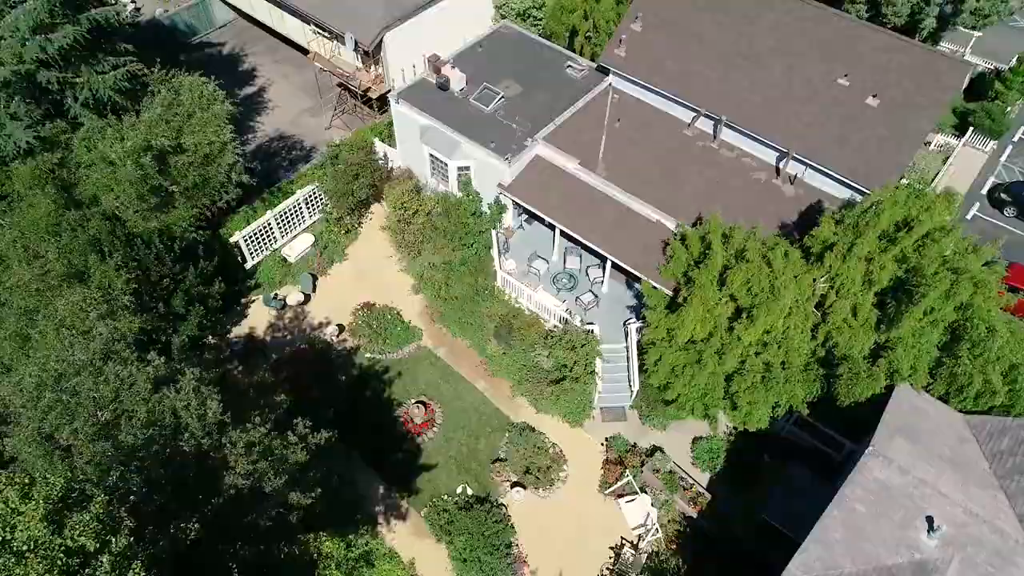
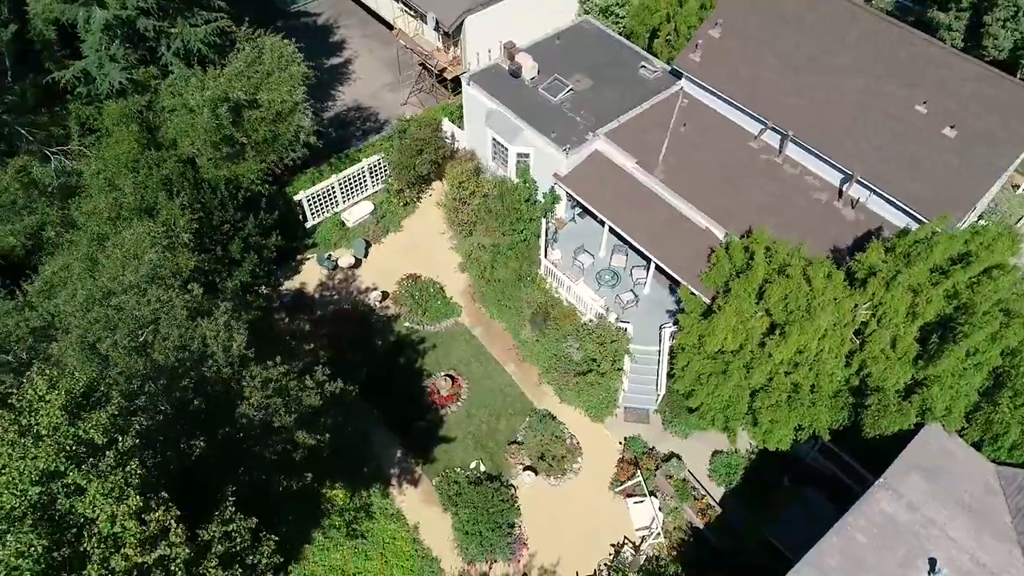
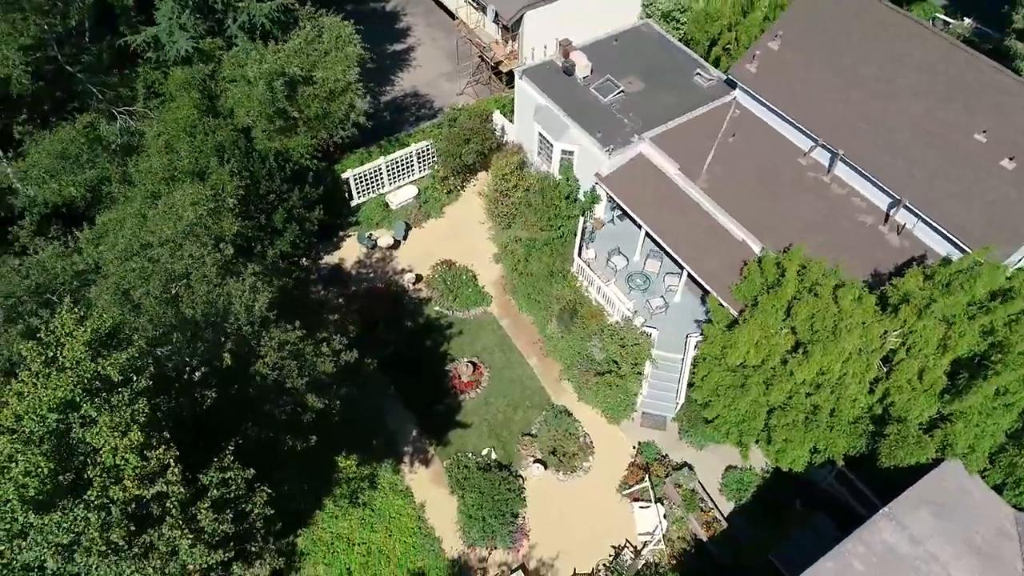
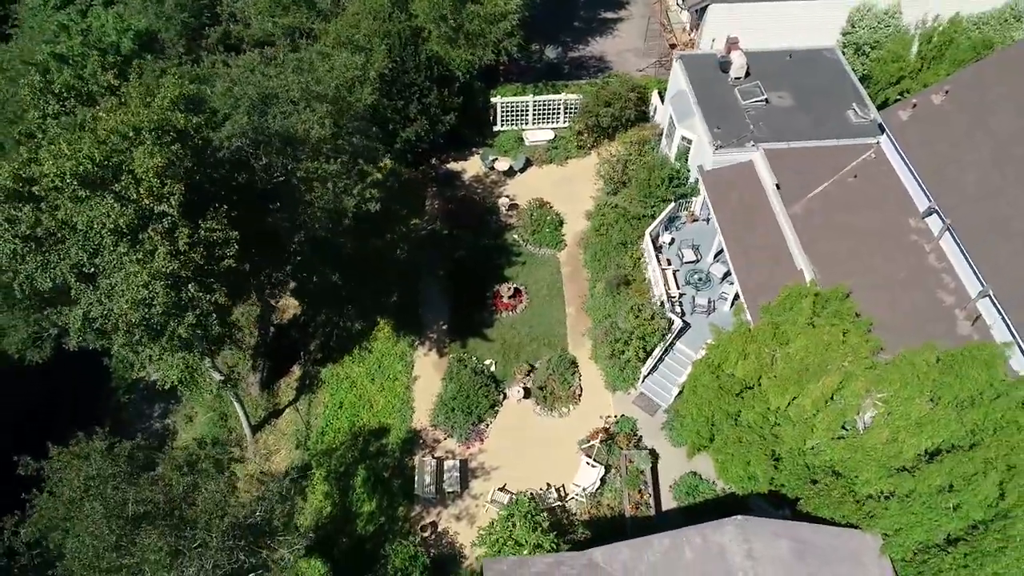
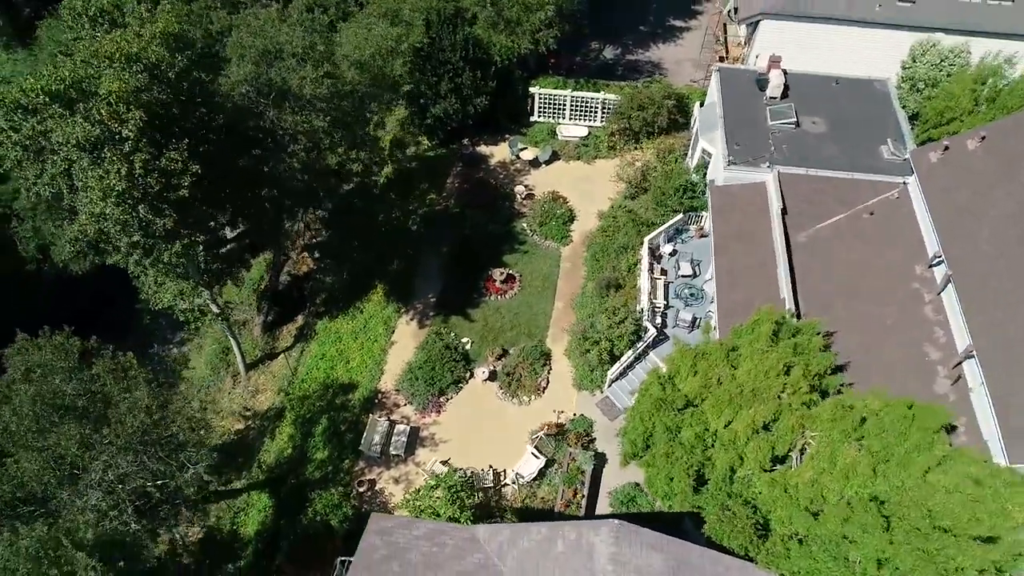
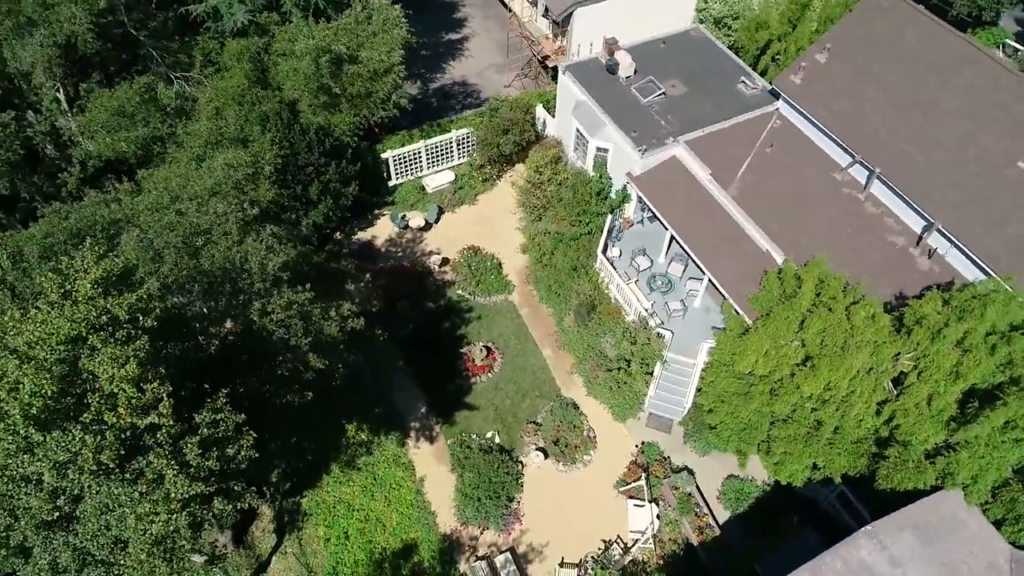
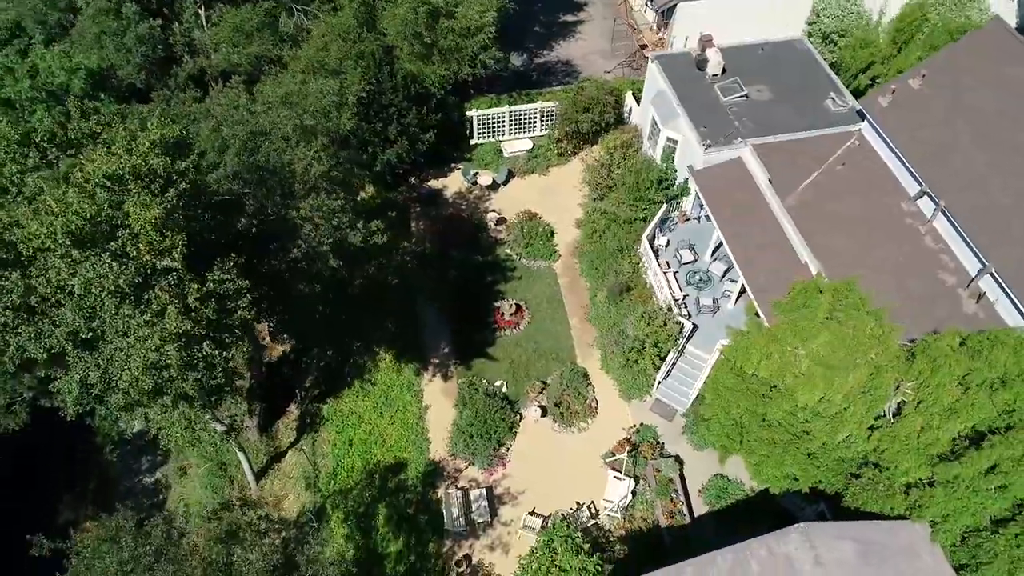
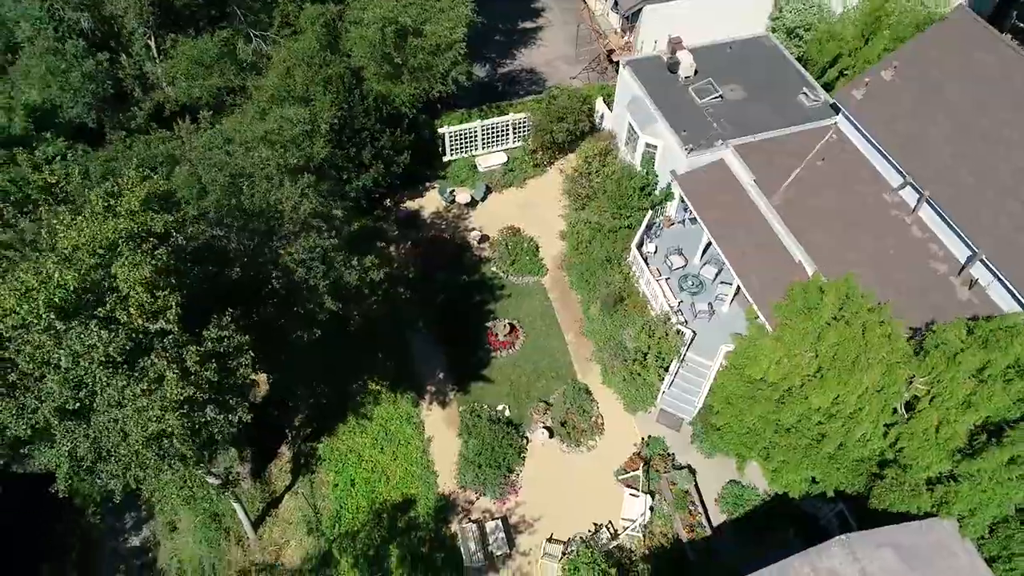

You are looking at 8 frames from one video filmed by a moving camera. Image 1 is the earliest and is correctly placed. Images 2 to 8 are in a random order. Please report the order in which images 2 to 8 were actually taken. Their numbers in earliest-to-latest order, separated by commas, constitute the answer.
2, 3, 6, 8, 7, 4, 5
